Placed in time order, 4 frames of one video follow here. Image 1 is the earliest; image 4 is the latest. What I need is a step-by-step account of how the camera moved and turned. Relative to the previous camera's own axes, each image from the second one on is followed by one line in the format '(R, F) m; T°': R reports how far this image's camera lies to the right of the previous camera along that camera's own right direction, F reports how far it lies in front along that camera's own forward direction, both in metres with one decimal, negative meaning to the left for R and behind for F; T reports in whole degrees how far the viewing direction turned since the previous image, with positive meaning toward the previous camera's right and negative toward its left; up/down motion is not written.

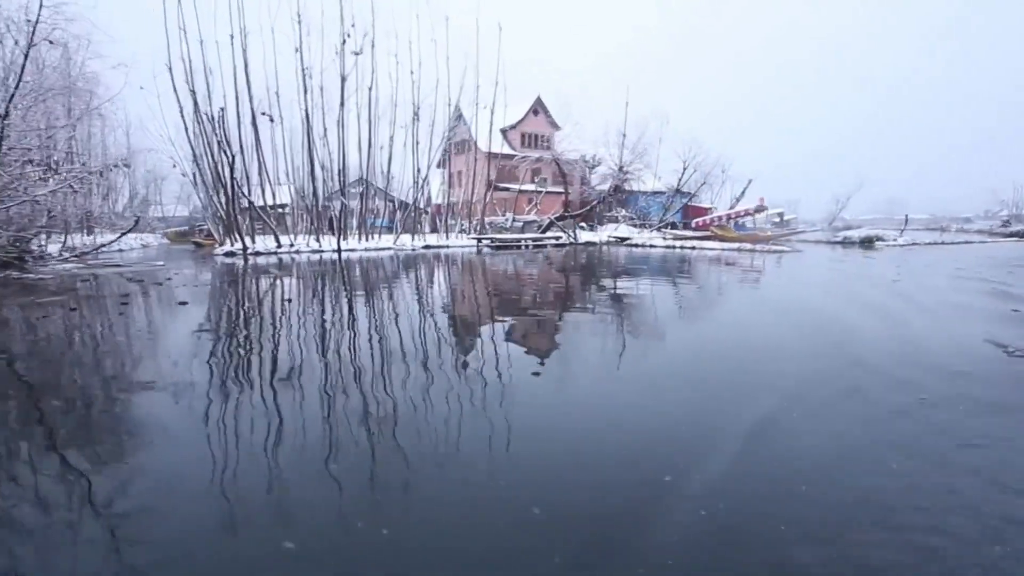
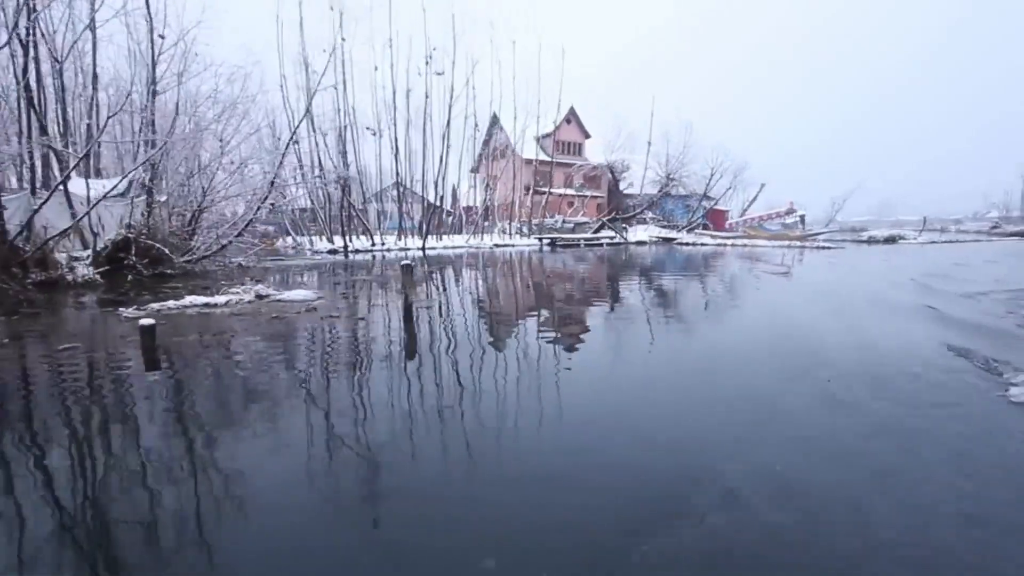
(-1.1, -1.2) m; 0°
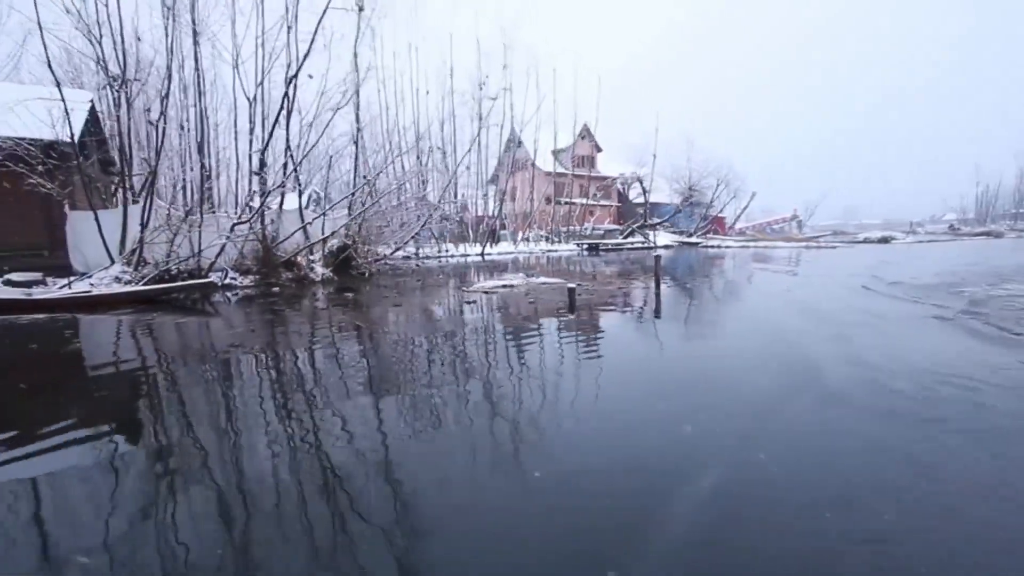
(-1.4, -1.2) m; +2°
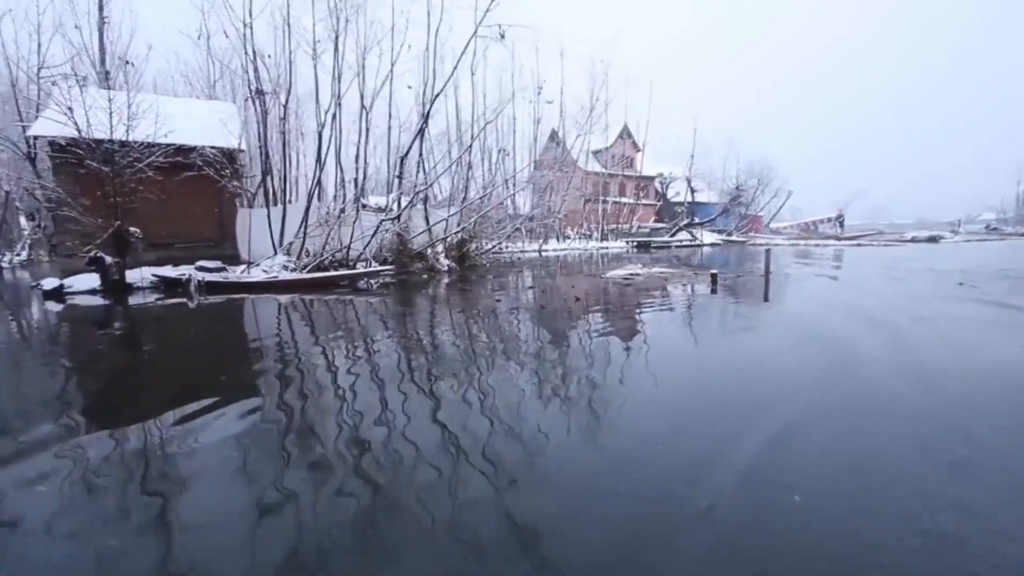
(-0.8, -0.7) m; -2°
